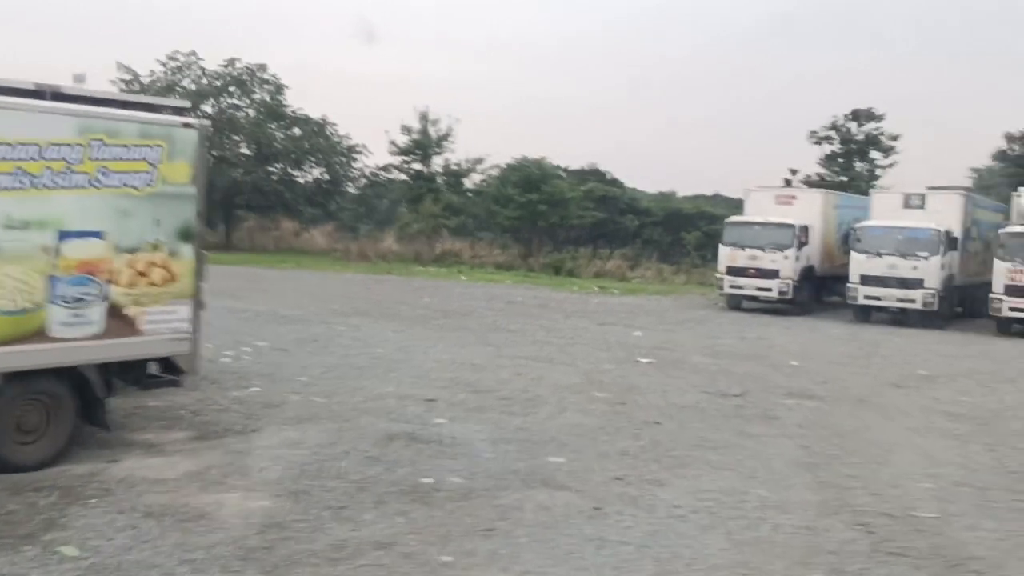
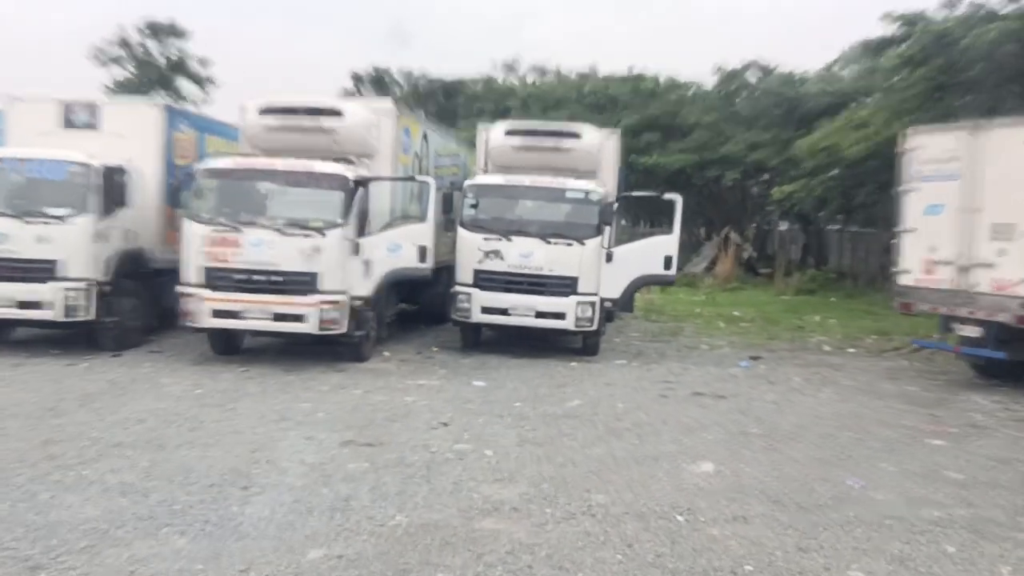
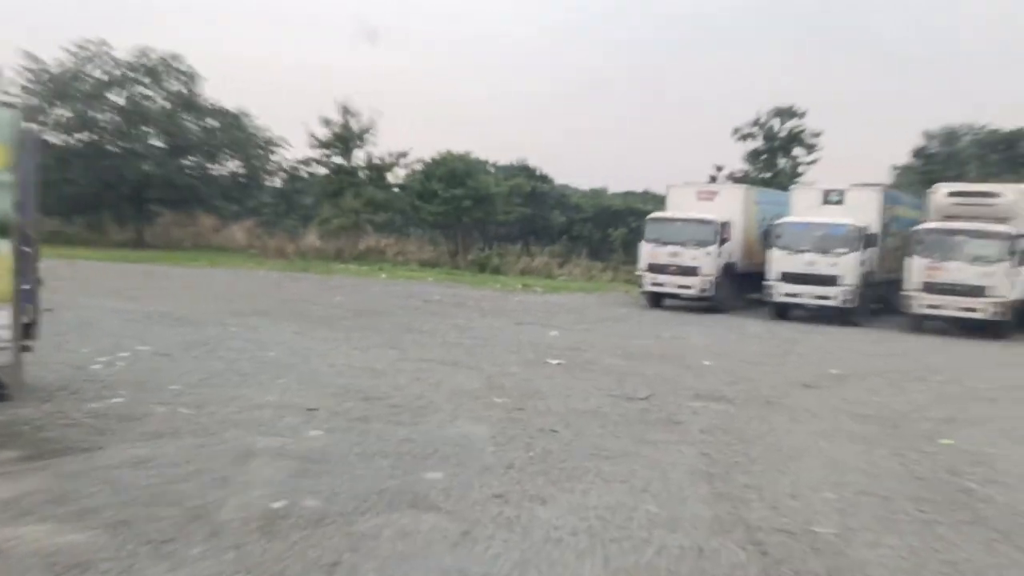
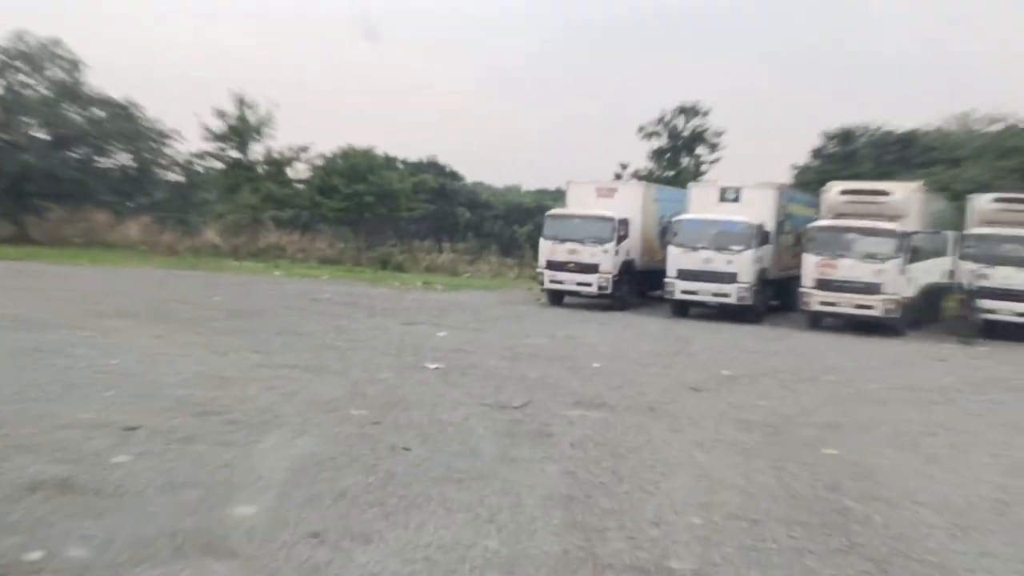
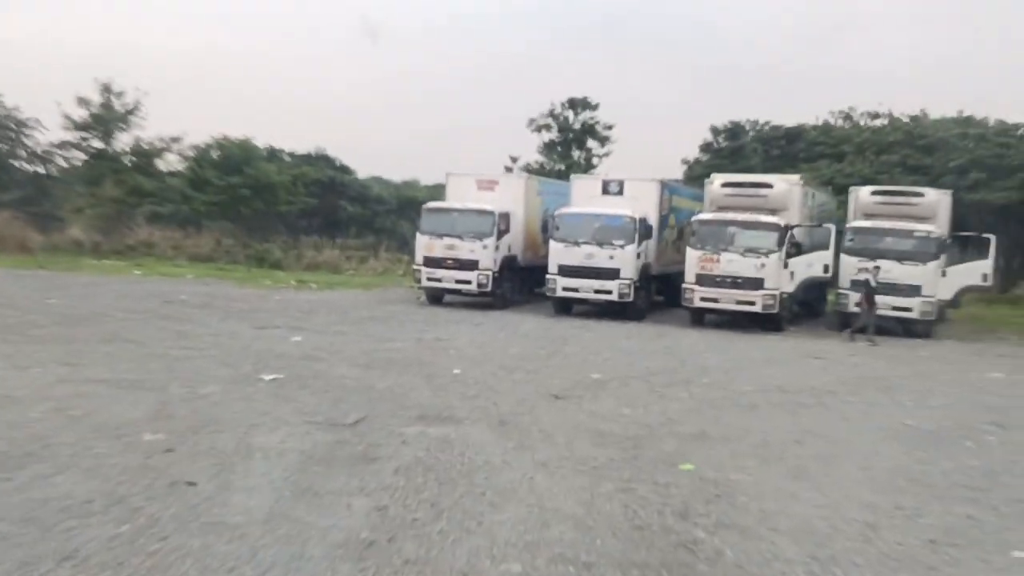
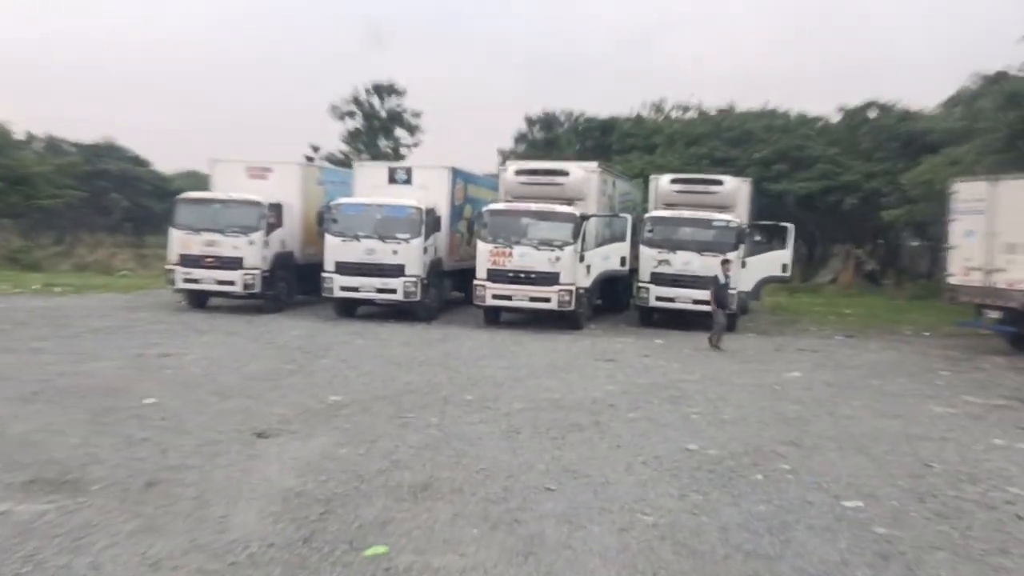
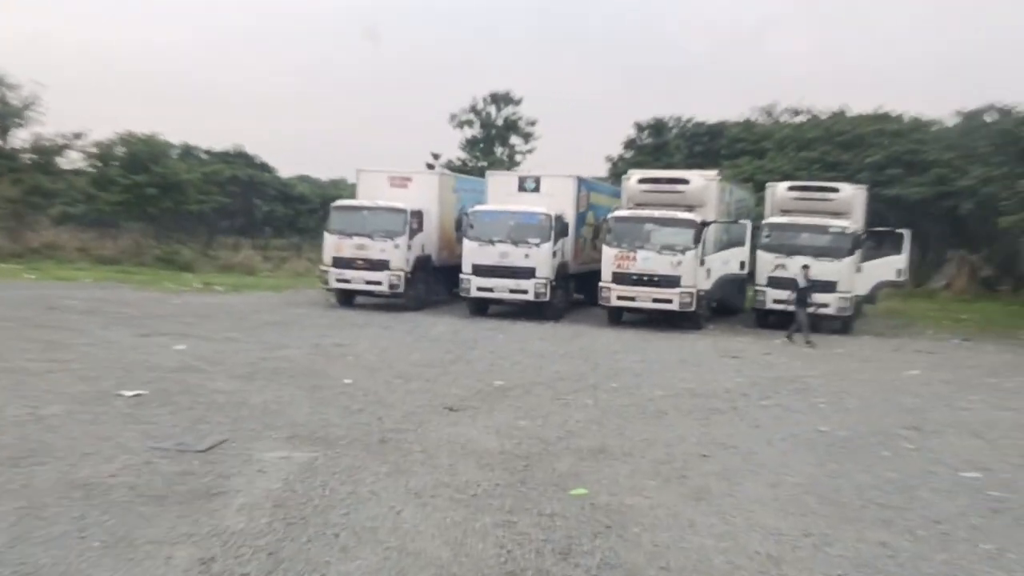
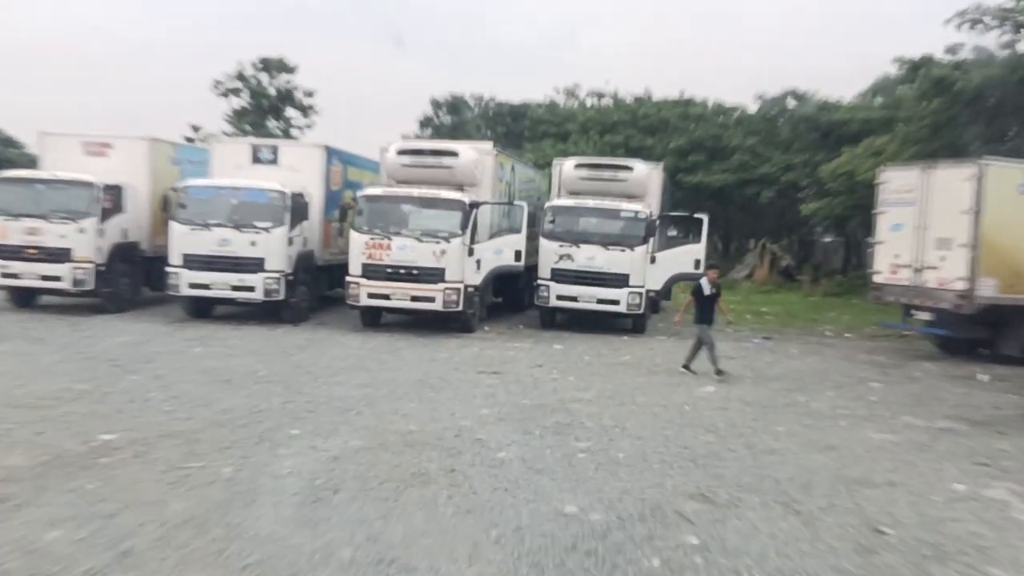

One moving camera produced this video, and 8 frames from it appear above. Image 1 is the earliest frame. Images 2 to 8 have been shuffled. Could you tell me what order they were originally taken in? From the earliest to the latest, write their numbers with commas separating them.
3, 4, 5, 7, 6, 8, 2
